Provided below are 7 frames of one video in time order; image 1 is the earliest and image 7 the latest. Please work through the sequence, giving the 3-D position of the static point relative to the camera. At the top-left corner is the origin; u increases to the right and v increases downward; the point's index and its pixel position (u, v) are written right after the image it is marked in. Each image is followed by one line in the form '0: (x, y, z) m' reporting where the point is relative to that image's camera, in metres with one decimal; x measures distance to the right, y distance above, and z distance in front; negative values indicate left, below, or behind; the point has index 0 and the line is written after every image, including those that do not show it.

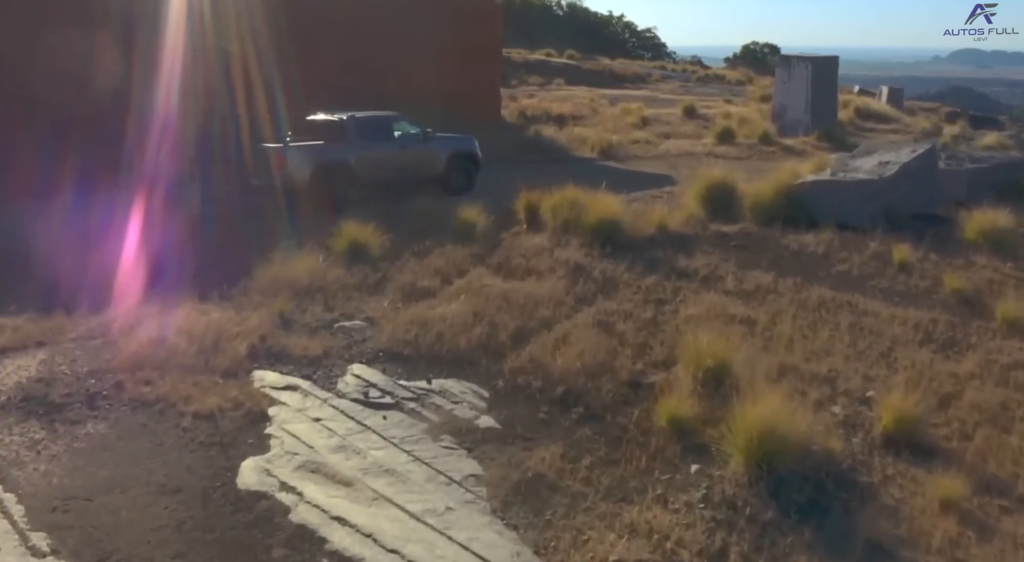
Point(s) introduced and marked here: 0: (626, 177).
0: (+2.5, +2.4, +19.1) m
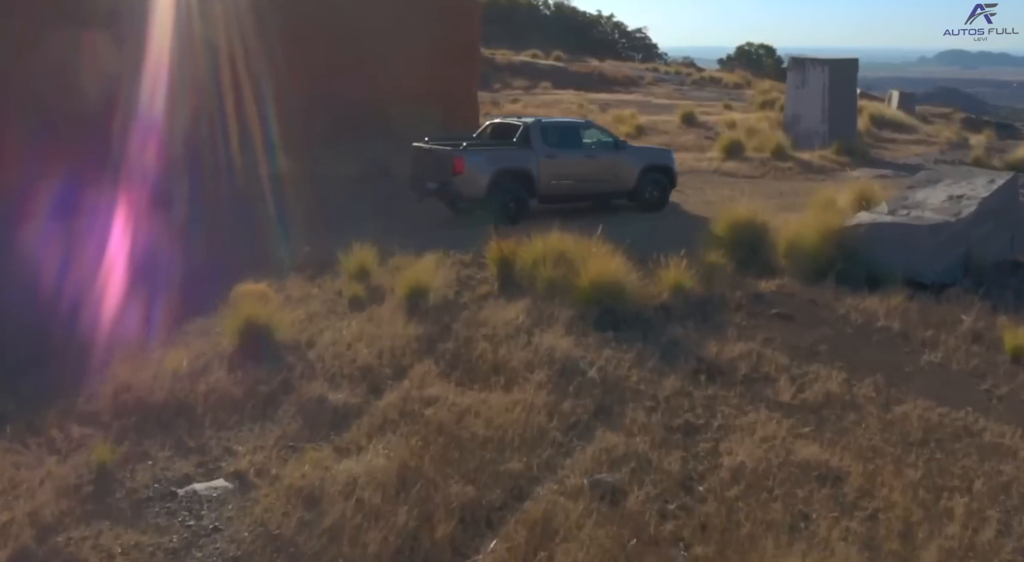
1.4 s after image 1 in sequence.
0: (+2.0, +1.5, +16.0) m
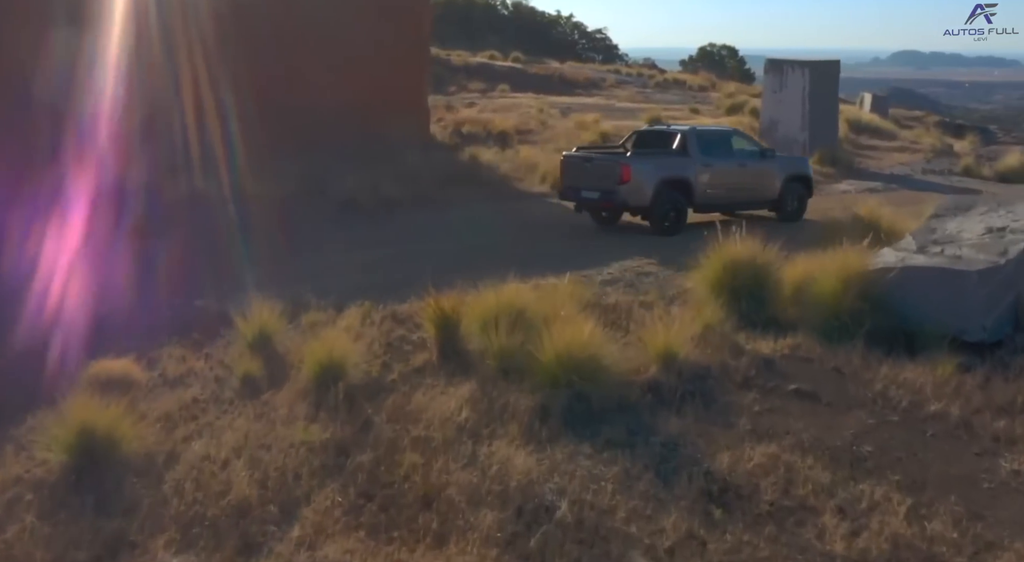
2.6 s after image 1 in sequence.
0: (+1.2, +0.9, +13.9) m
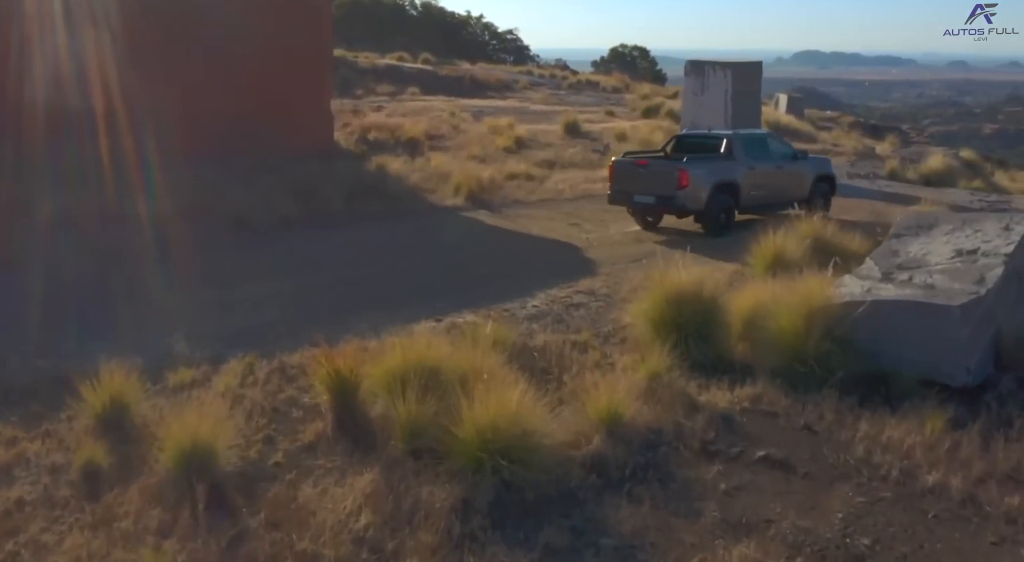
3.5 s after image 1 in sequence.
0: (-0.1, +0.5, +12.7) m
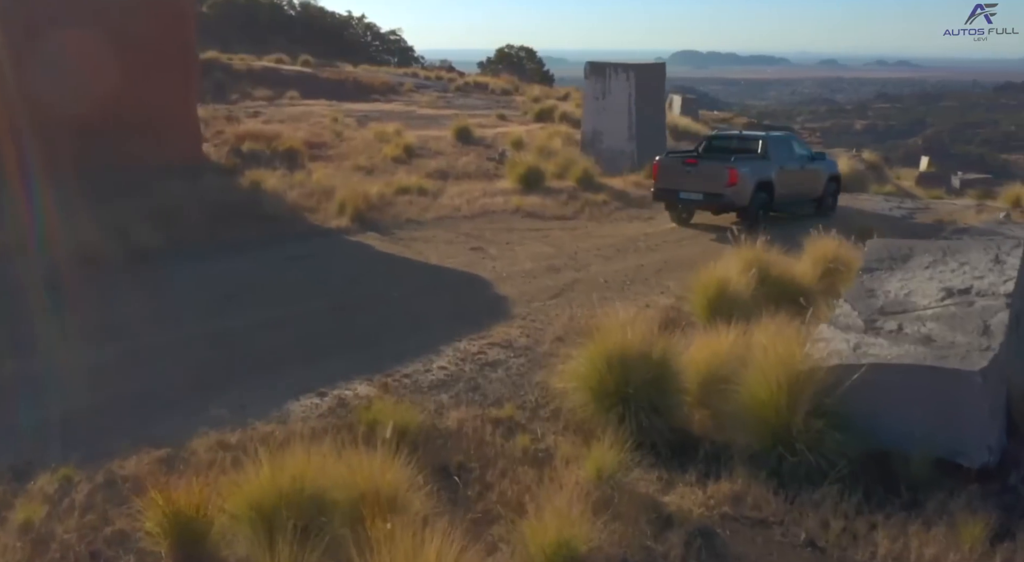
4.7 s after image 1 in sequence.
0: (-1.4, 0.0, +11.0) m
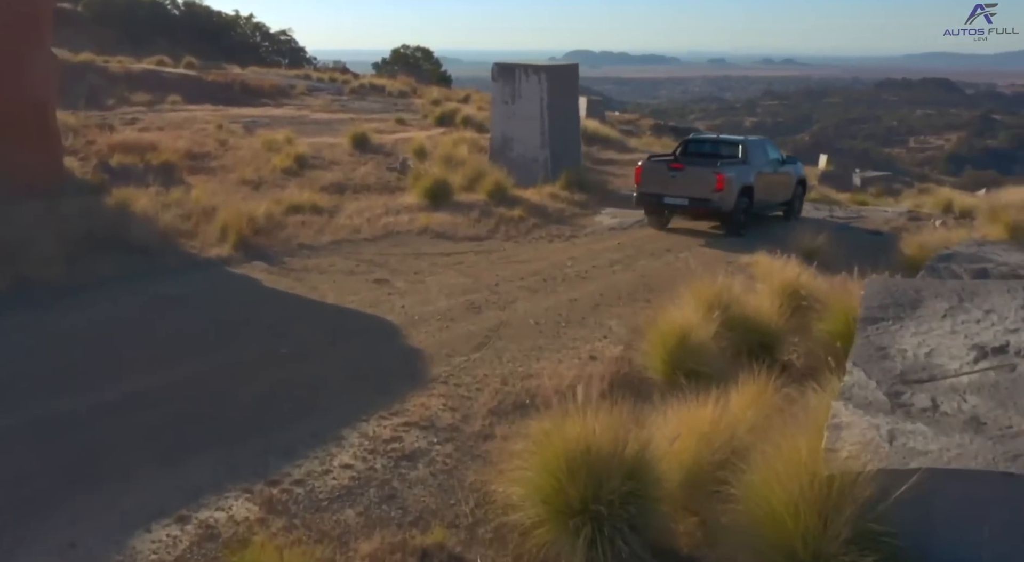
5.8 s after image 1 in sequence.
0: (-2.4, -0.5, +9.2) m
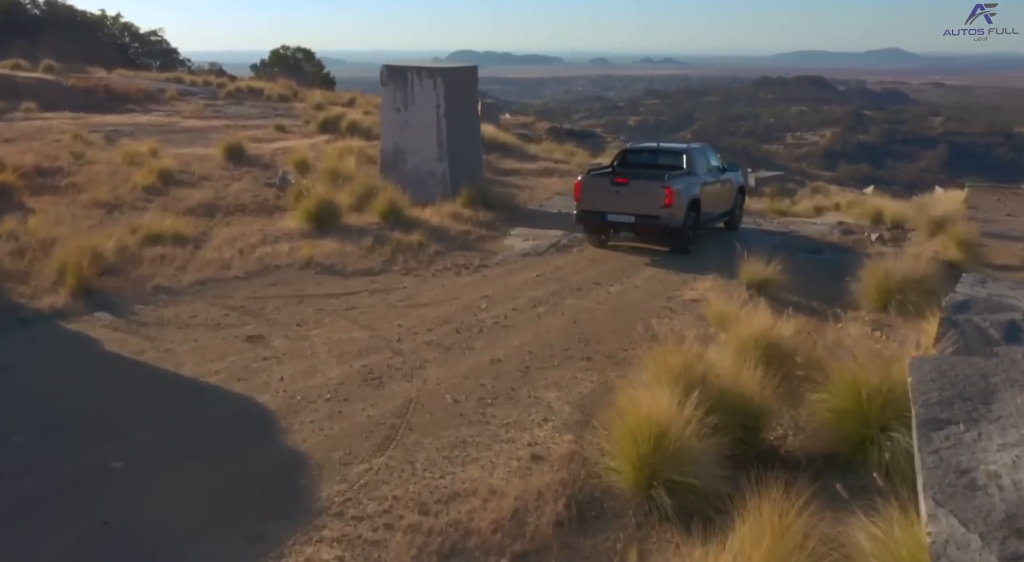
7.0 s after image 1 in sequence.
0: (-3.2, -1.1, +7.1) m
